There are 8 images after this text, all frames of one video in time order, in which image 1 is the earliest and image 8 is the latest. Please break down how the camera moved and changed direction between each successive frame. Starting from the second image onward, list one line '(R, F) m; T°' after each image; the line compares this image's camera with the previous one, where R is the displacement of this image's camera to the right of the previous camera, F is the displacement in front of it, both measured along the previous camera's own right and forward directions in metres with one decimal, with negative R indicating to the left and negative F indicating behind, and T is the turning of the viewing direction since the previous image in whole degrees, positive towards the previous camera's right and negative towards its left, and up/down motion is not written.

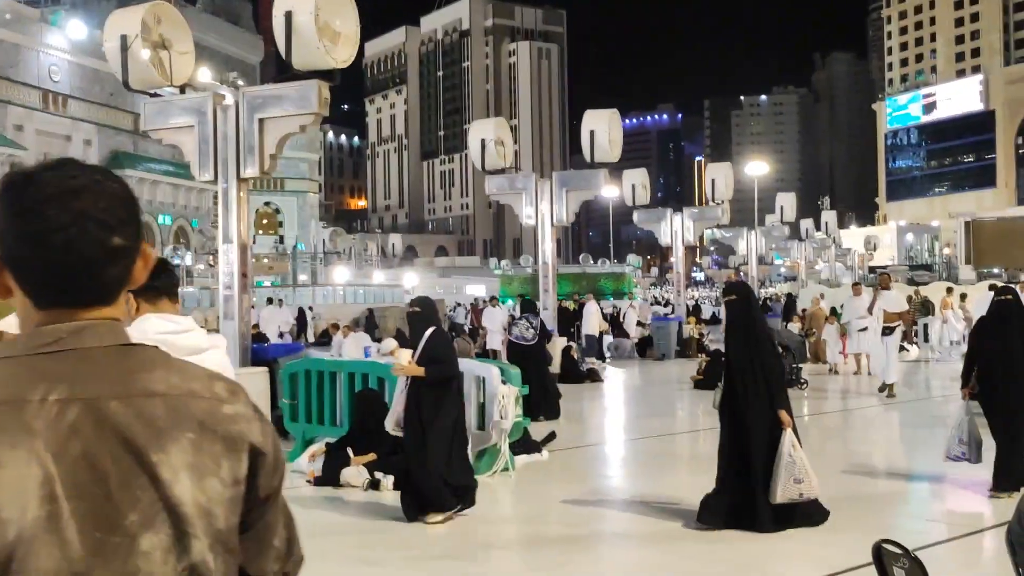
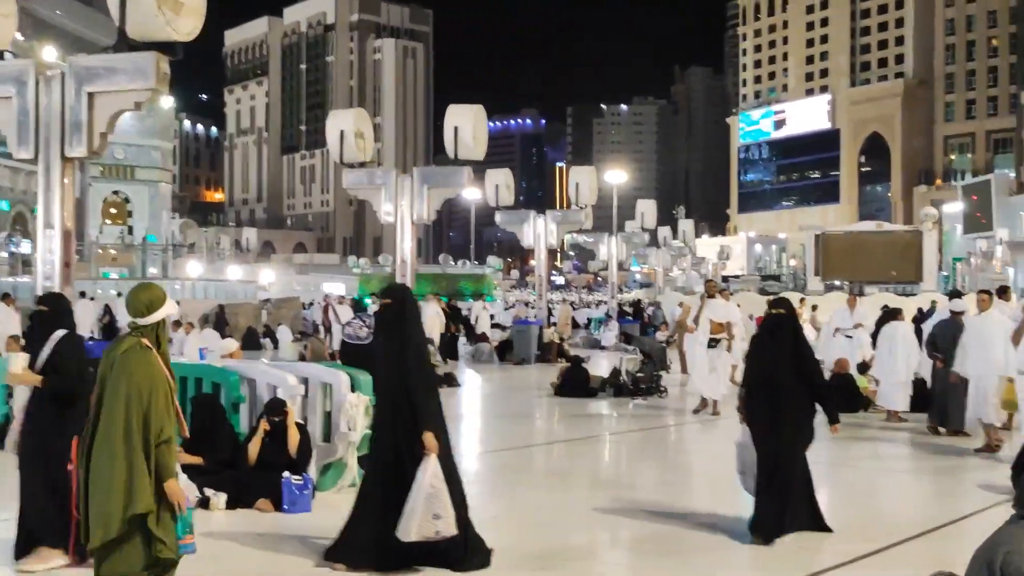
(+0.1, +0.6) m; +8°
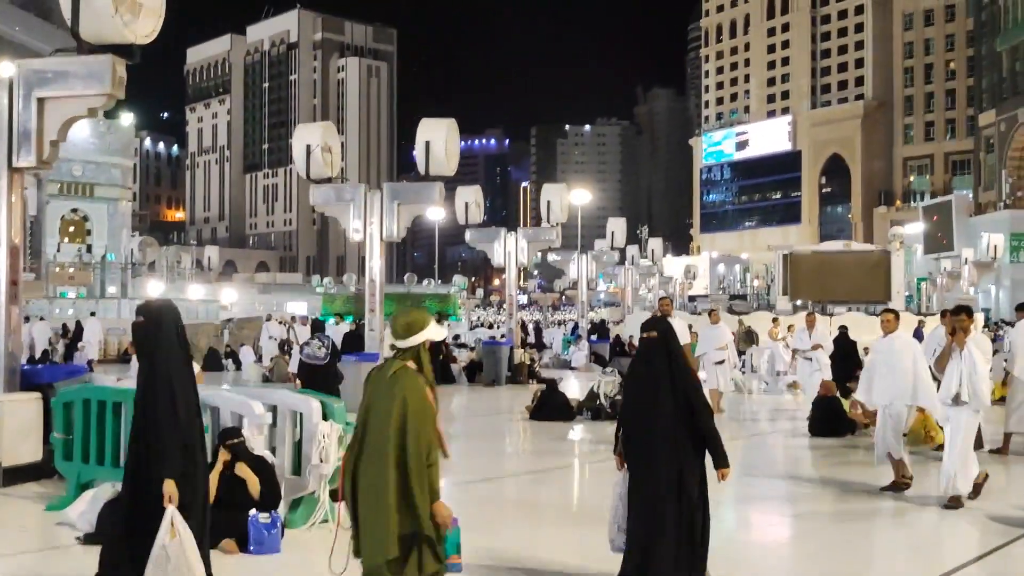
(-0.1, +0.5) m; +2°
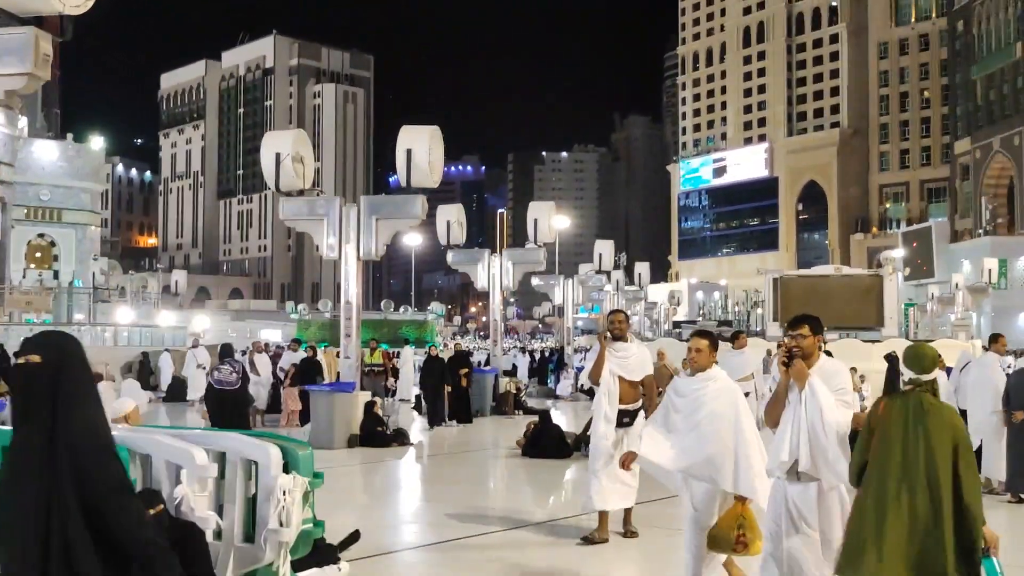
(-0.2, +1.4) m; +1°
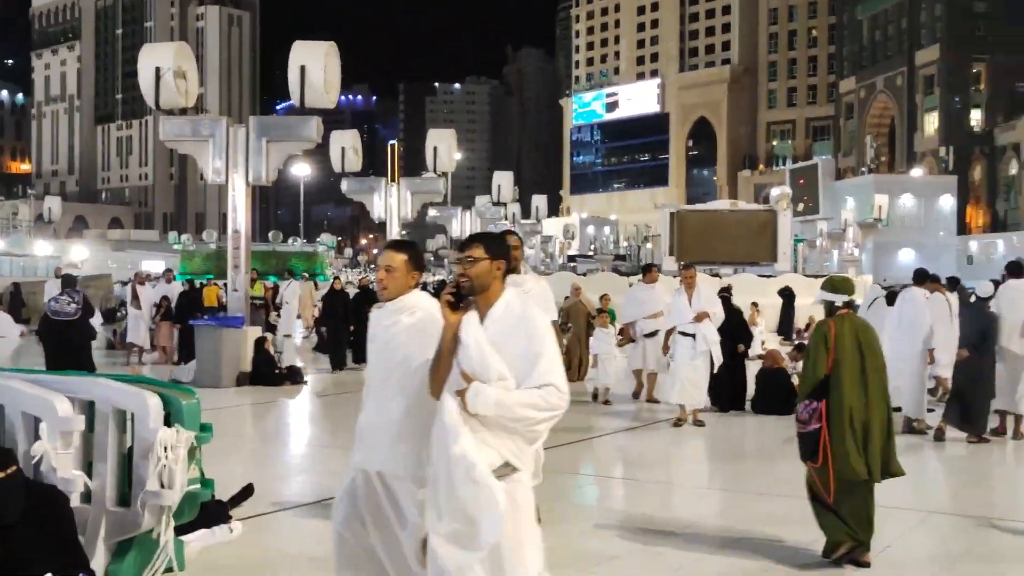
(-0.1, +0.7) m; +6°
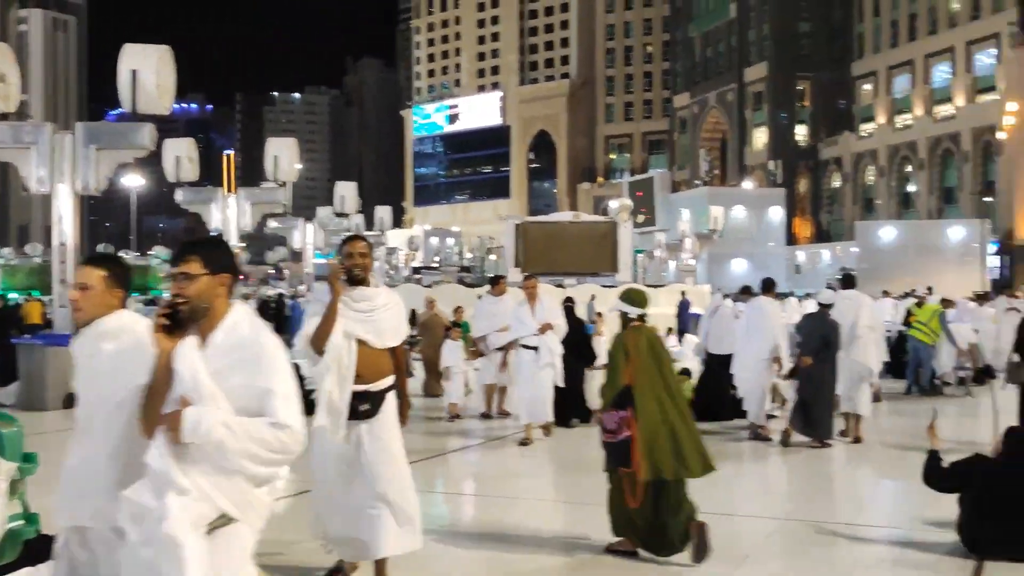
(-0.1, +0.1) m; +9°
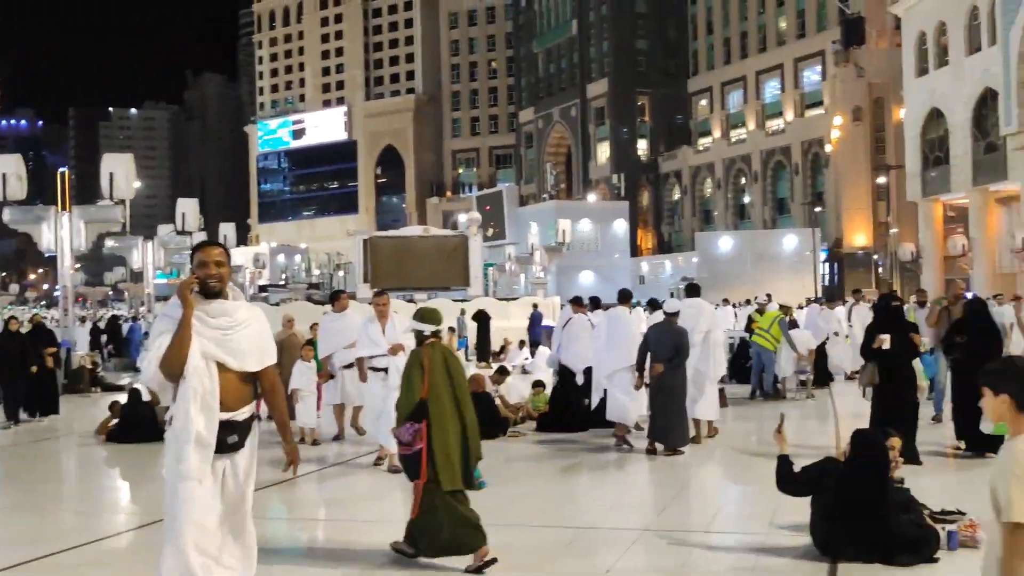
(0.0, +0.1) m; +8°
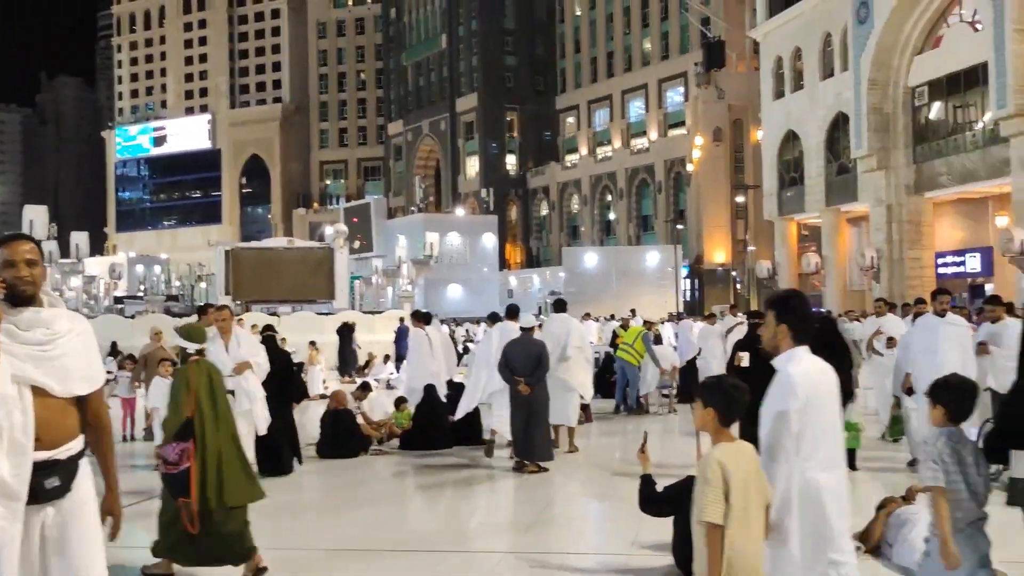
(0.0, +0.1) m; +7°
